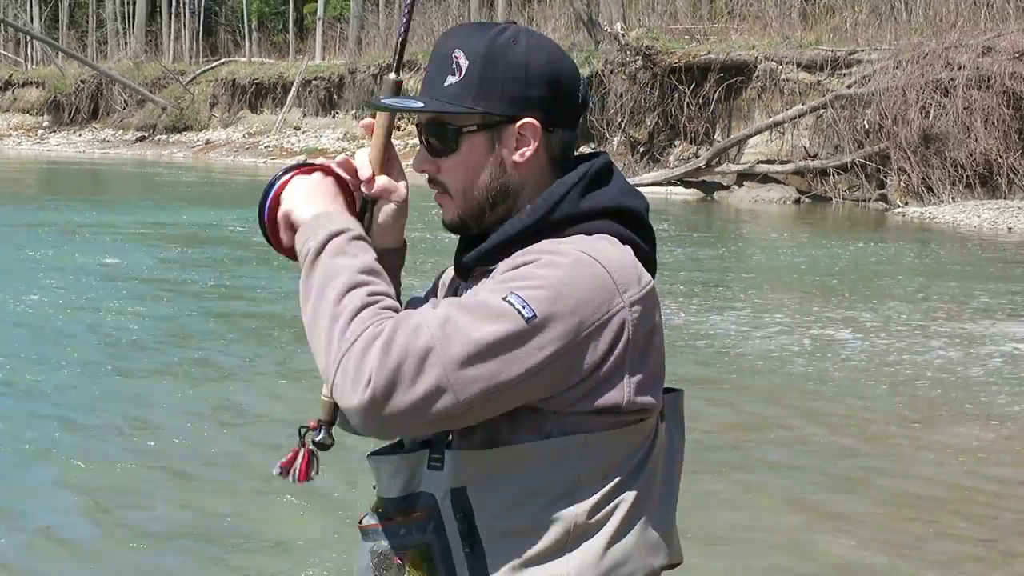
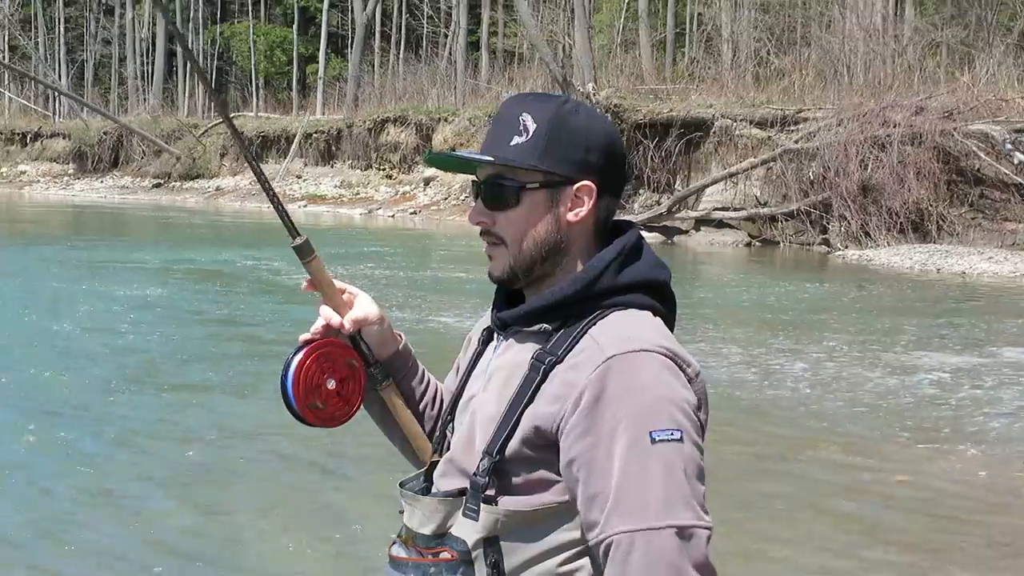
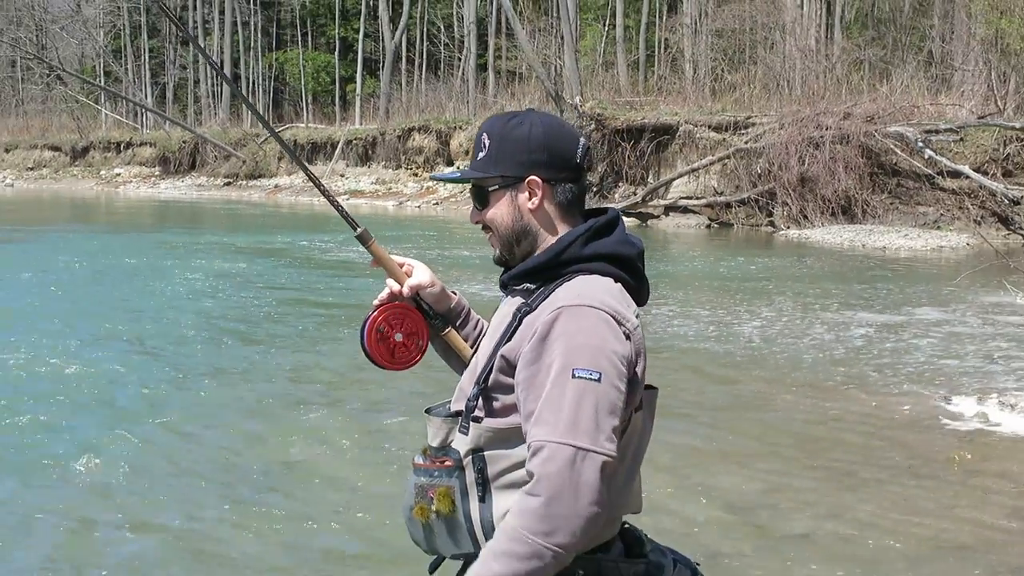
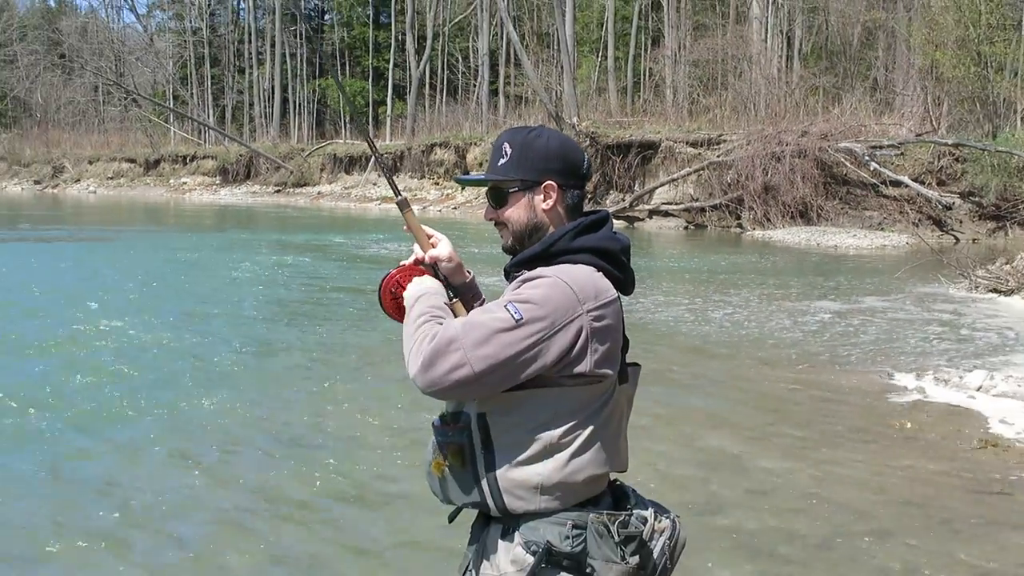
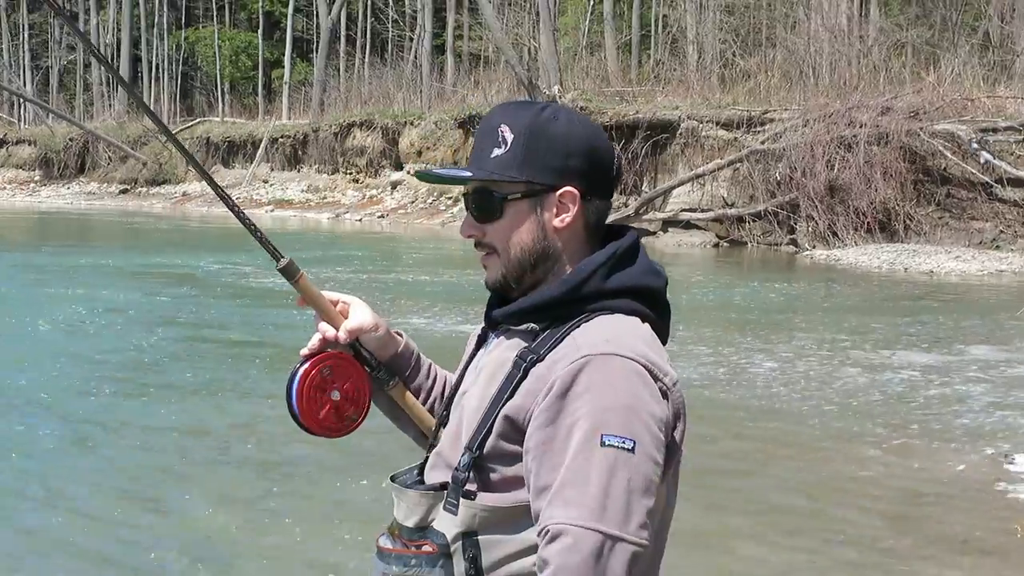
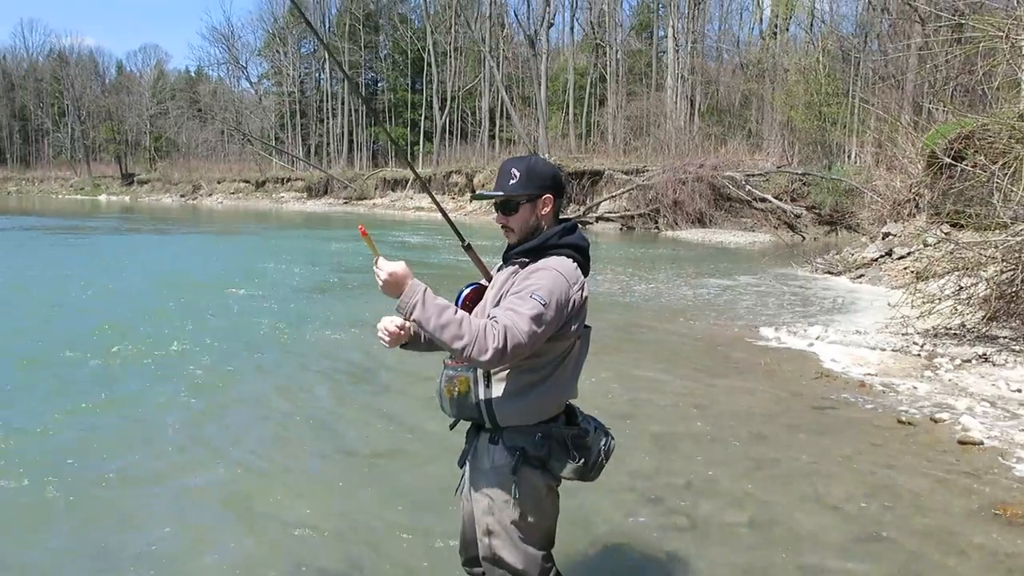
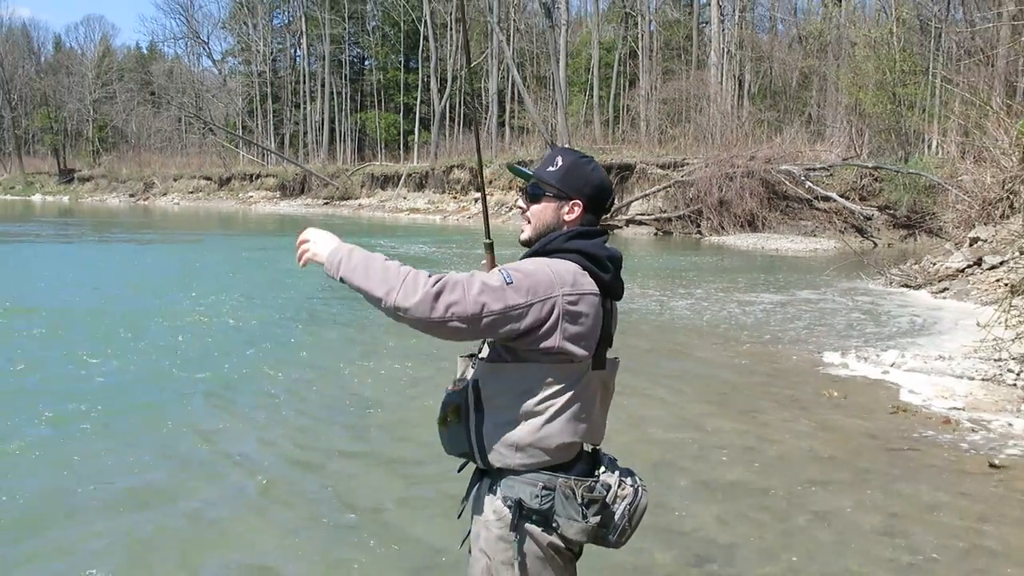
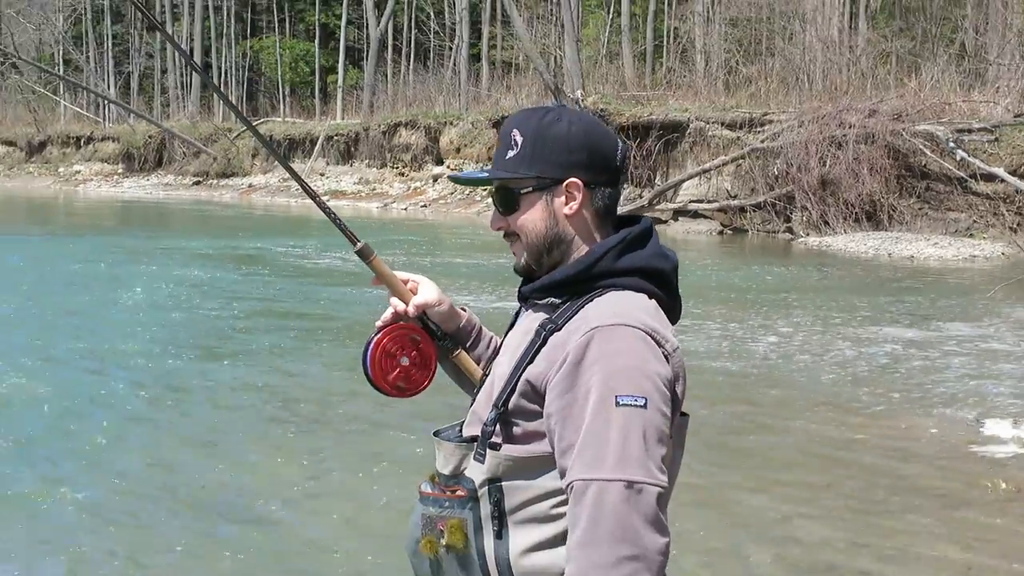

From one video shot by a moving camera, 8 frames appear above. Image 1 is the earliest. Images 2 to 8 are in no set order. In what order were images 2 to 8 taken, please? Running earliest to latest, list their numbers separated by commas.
2, 5, 8, 3, 4, 7, 6
